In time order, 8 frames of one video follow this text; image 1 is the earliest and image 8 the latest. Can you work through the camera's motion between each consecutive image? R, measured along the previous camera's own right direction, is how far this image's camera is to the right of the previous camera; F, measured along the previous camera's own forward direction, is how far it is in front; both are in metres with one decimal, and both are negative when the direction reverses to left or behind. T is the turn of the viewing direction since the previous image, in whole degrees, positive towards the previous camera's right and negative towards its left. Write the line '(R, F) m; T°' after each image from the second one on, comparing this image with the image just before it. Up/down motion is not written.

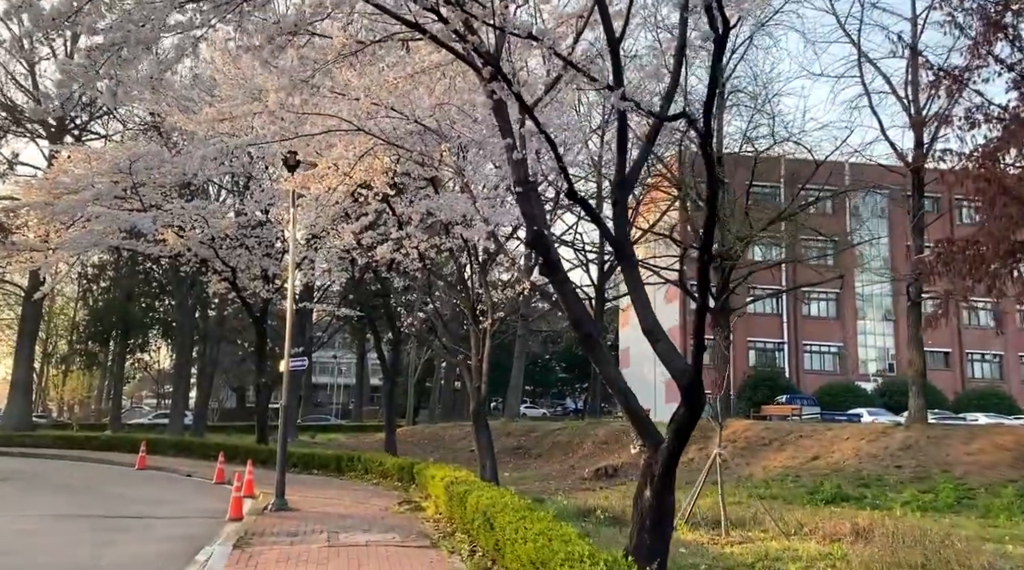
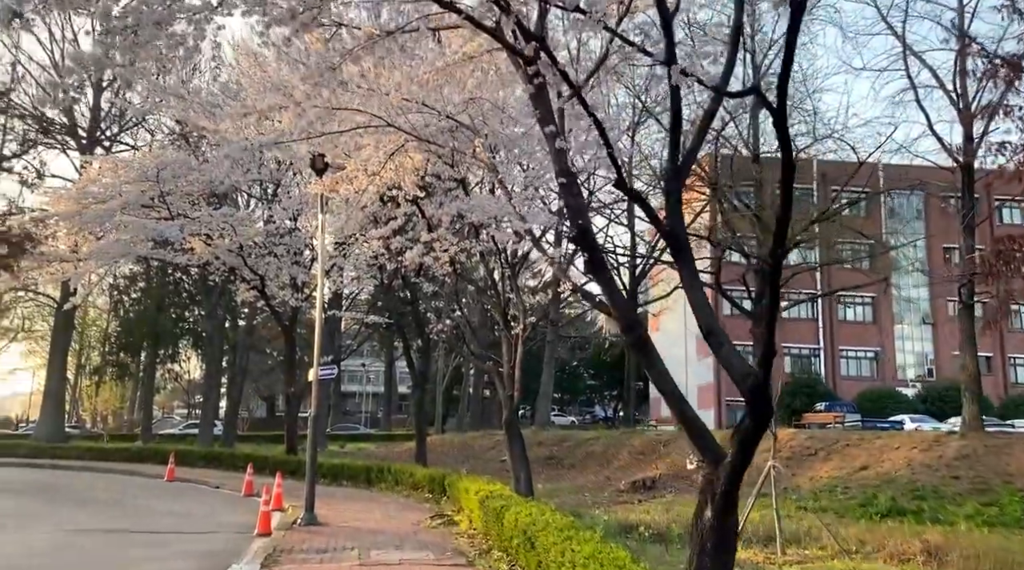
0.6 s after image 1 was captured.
(-0.1, +0.5) m; -2°
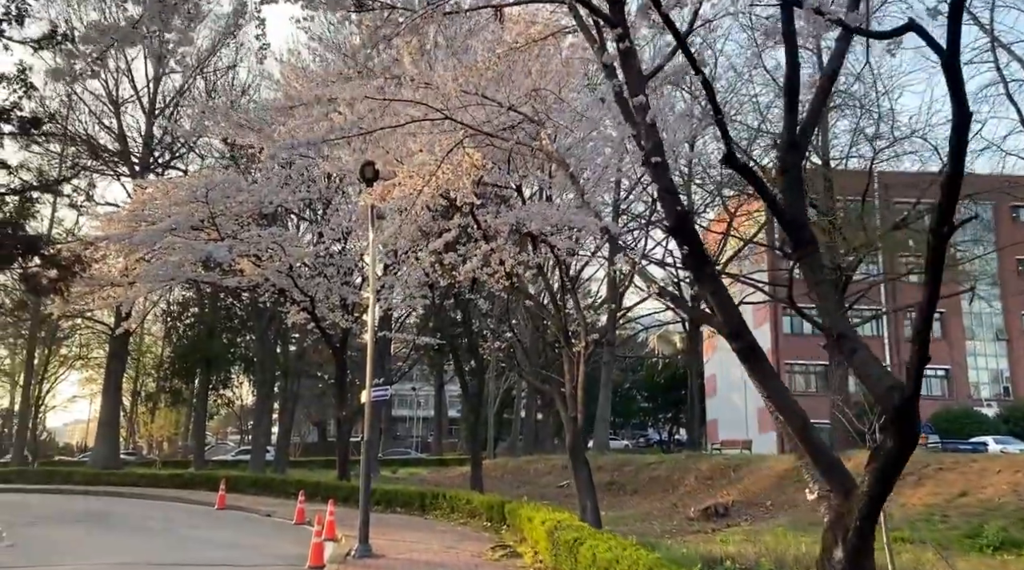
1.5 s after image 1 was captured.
(-0.2, +0.9) m; -3°
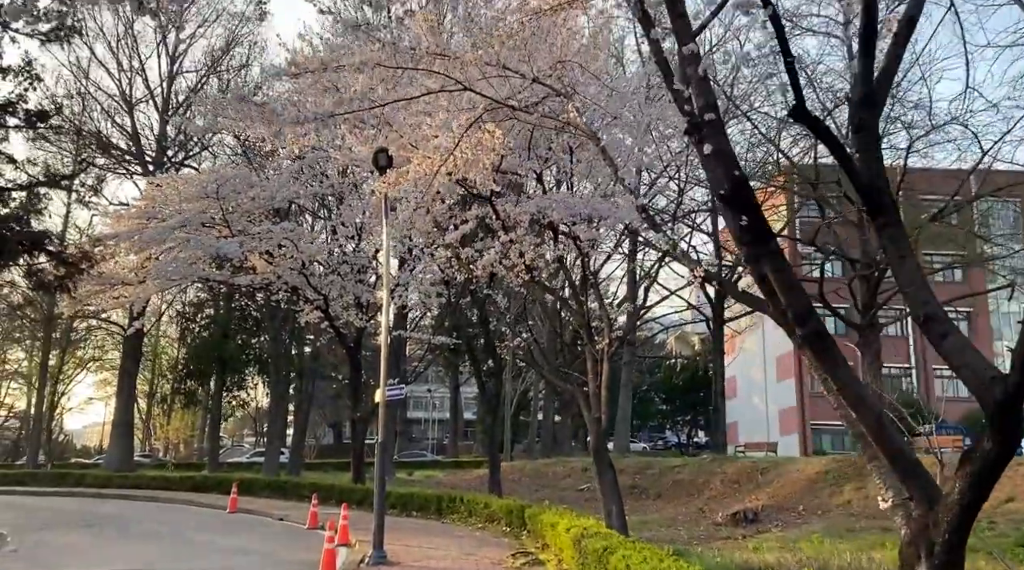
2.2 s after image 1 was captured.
(-0.1, +0.6) m; -1°
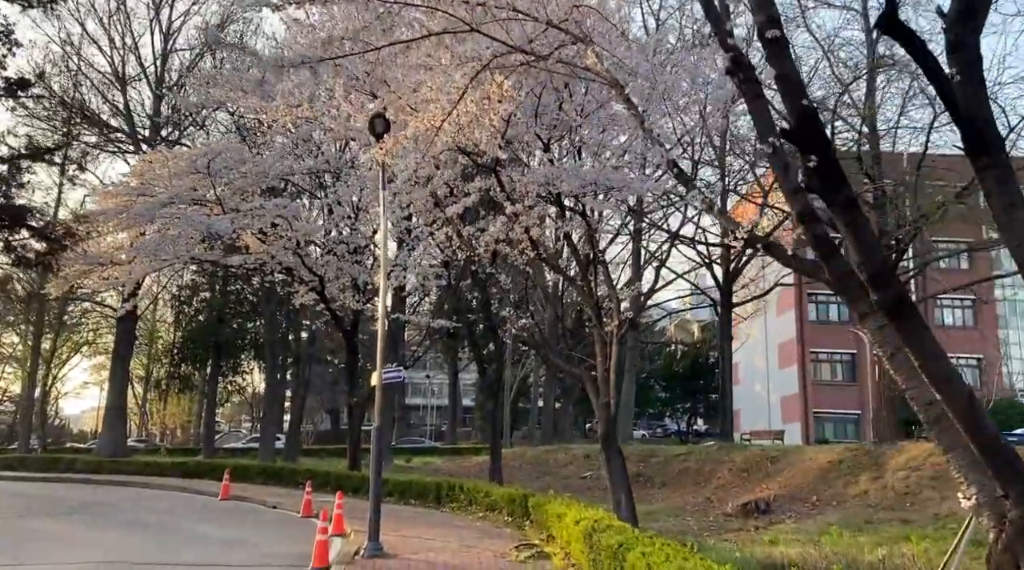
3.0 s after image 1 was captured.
(-0.1, +0.7) m; 0°
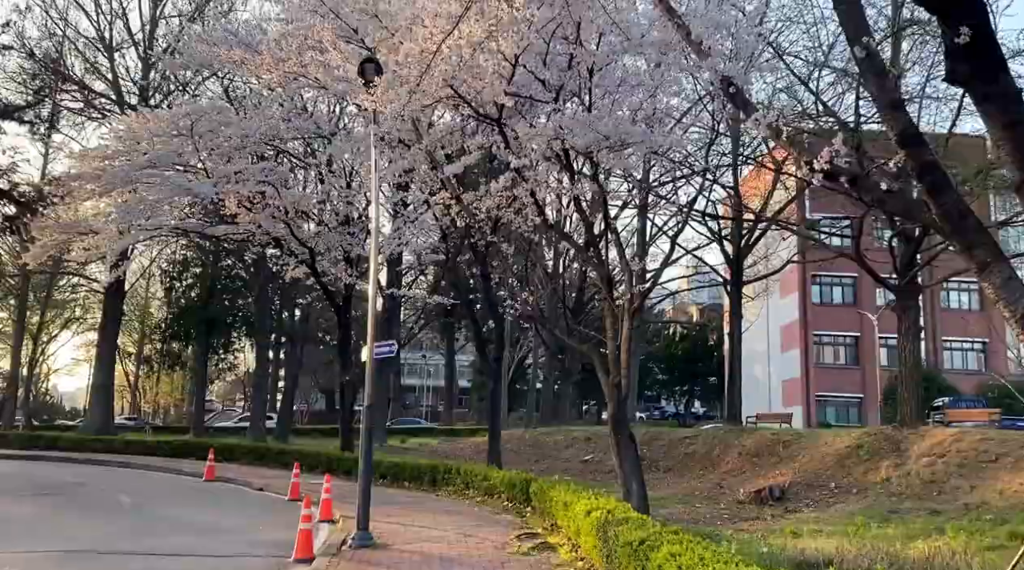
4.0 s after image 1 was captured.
(-0.1, +1.0) m; 0°
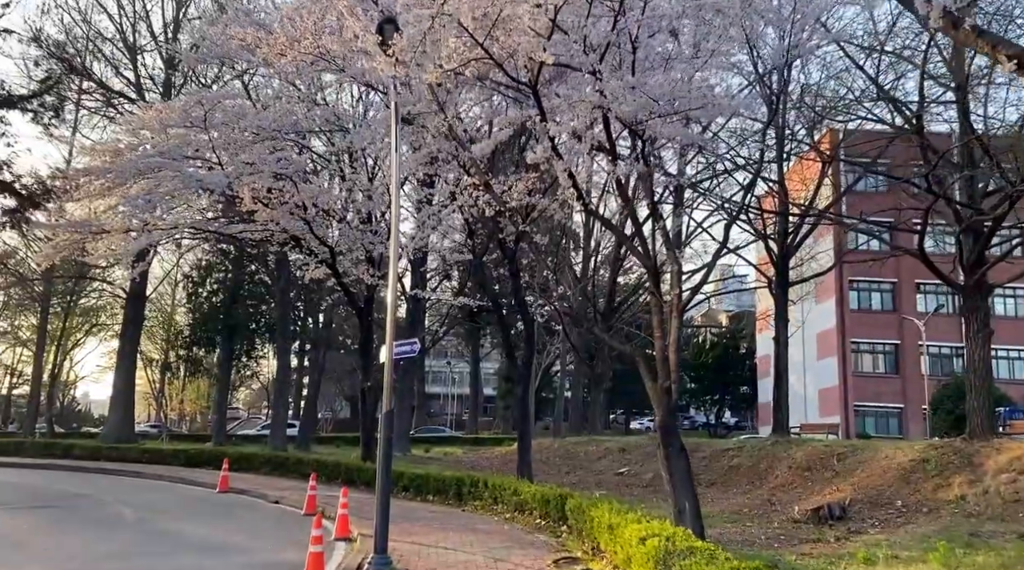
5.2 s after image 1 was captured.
(-0.1, +1.3) m; -1°
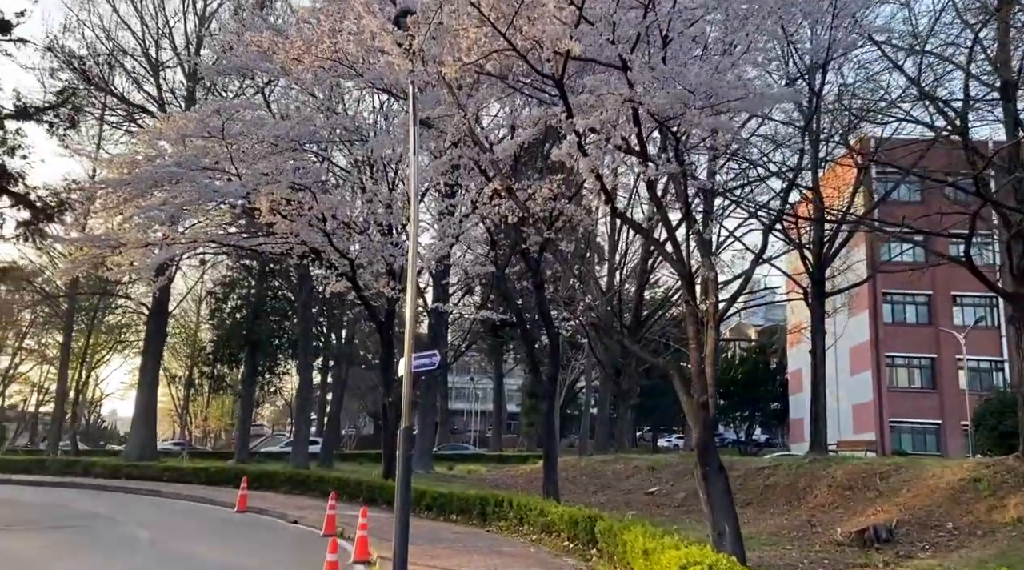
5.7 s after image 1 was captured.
(0.0, +0.6) m; -1°
